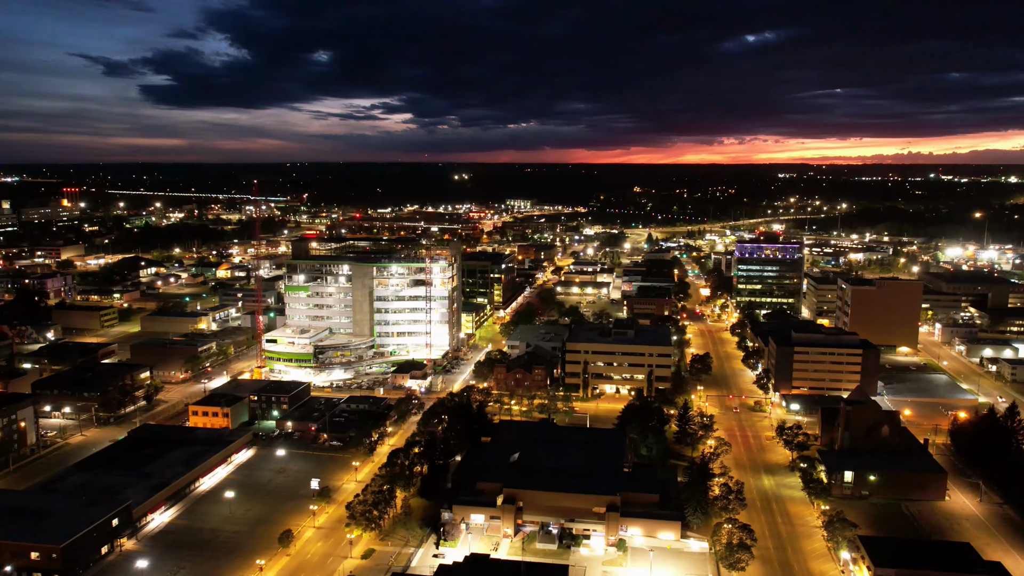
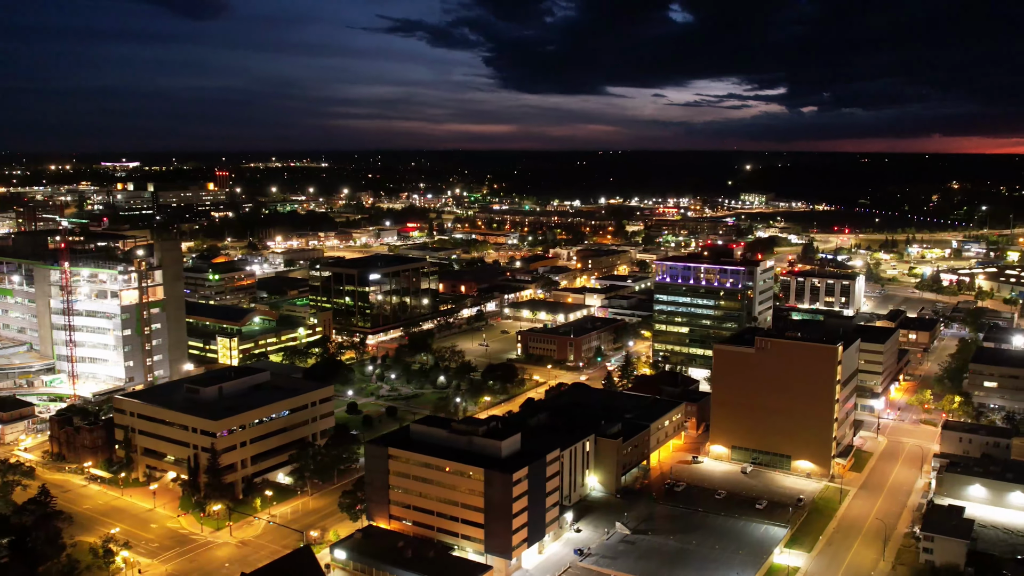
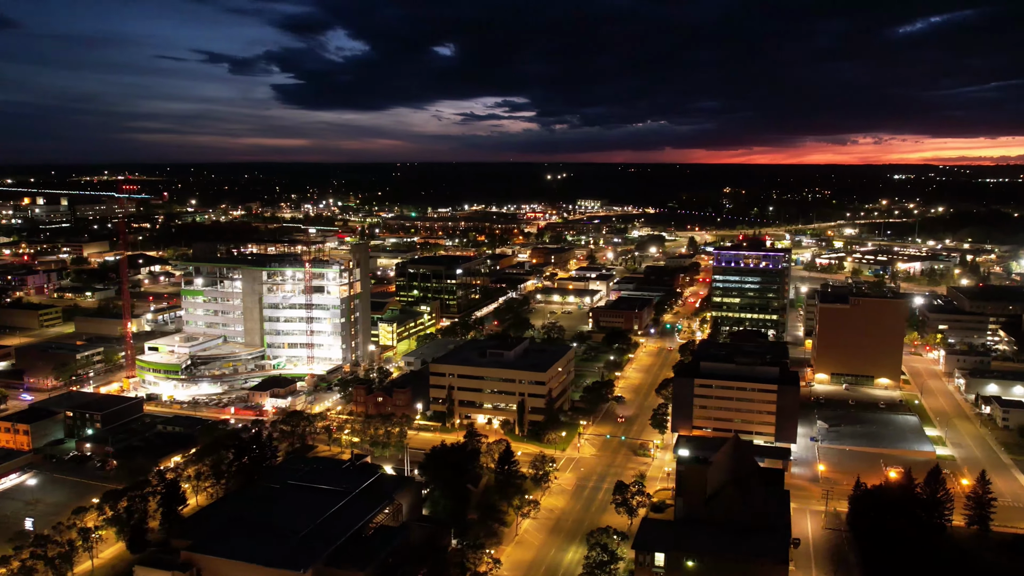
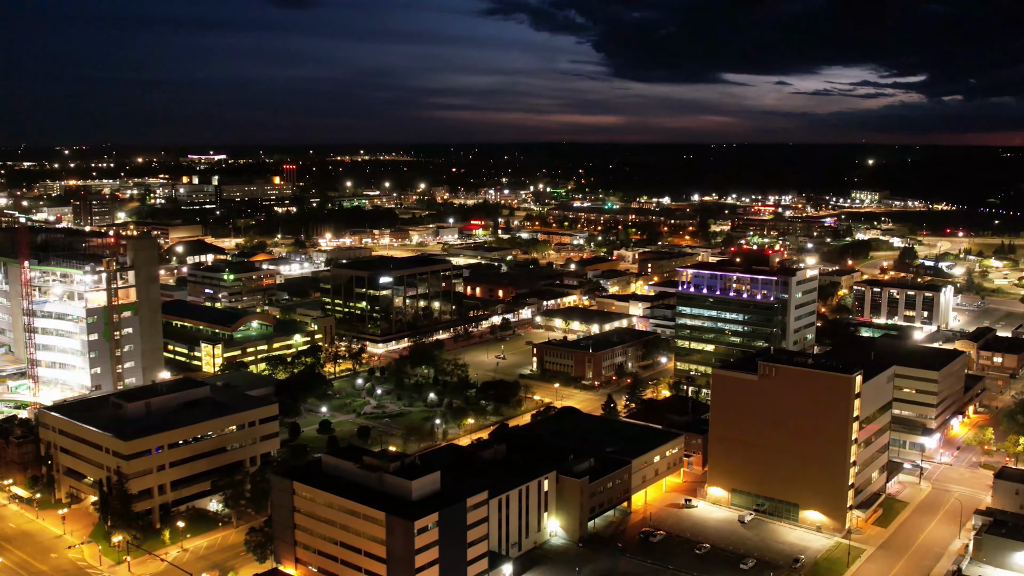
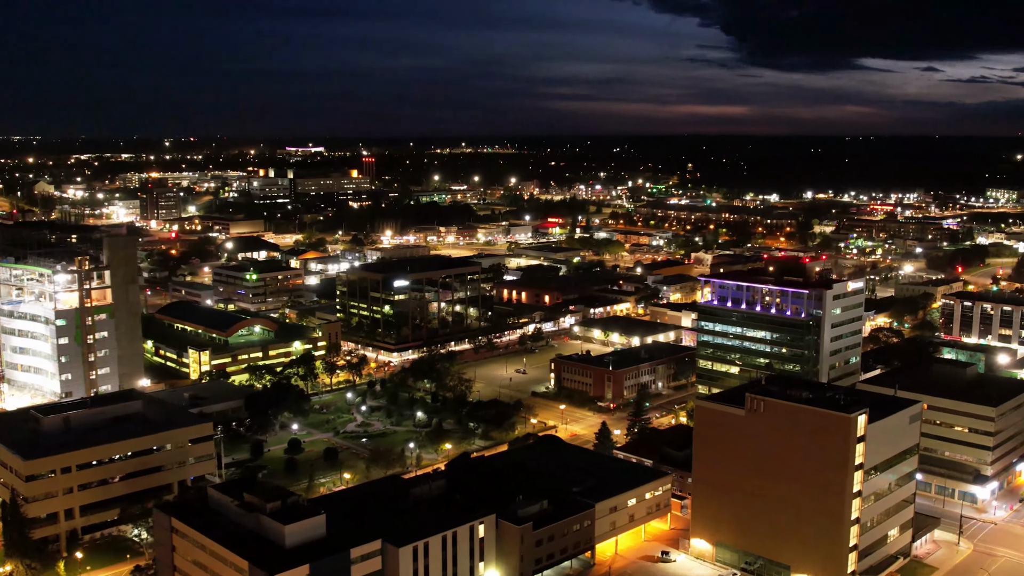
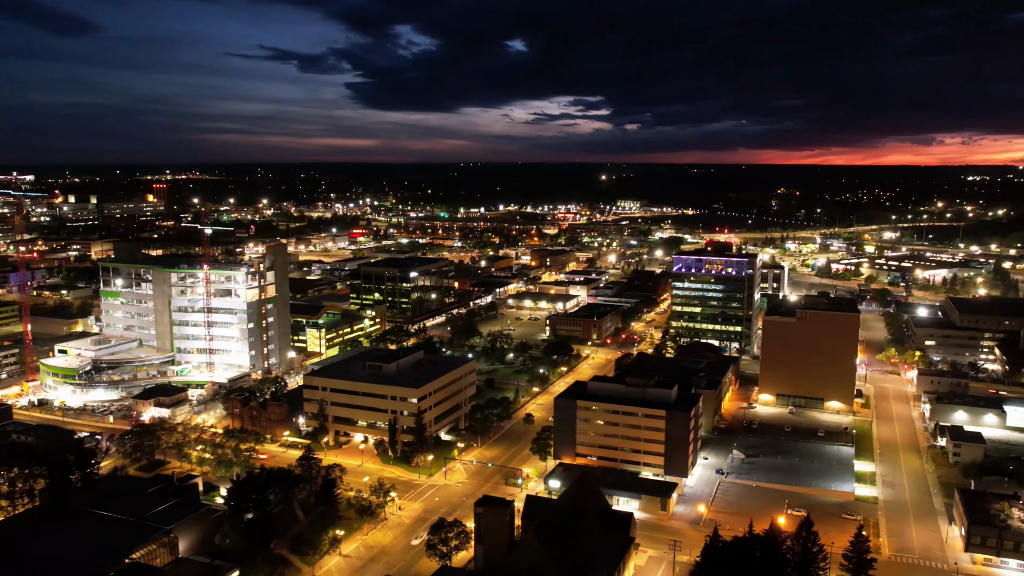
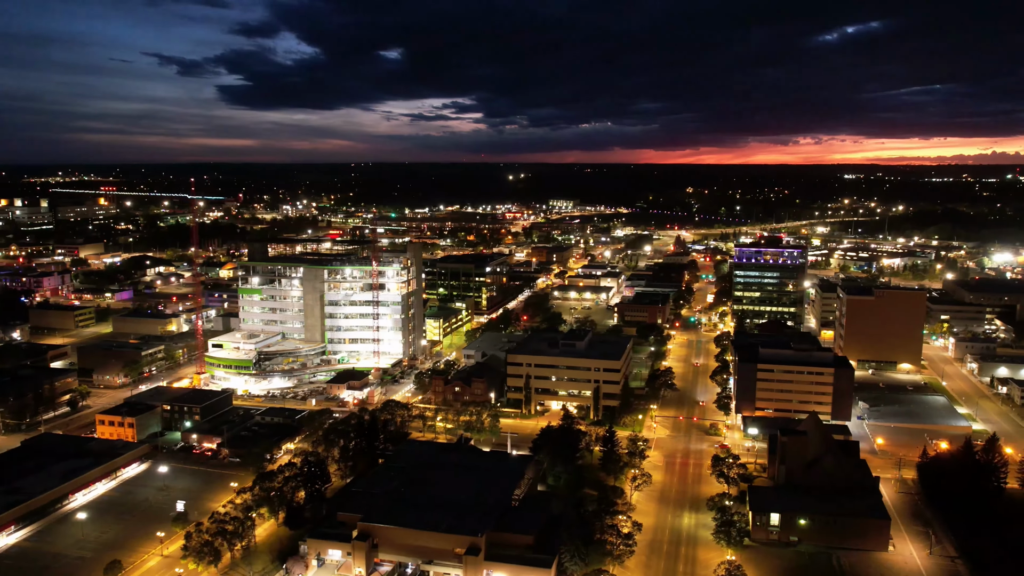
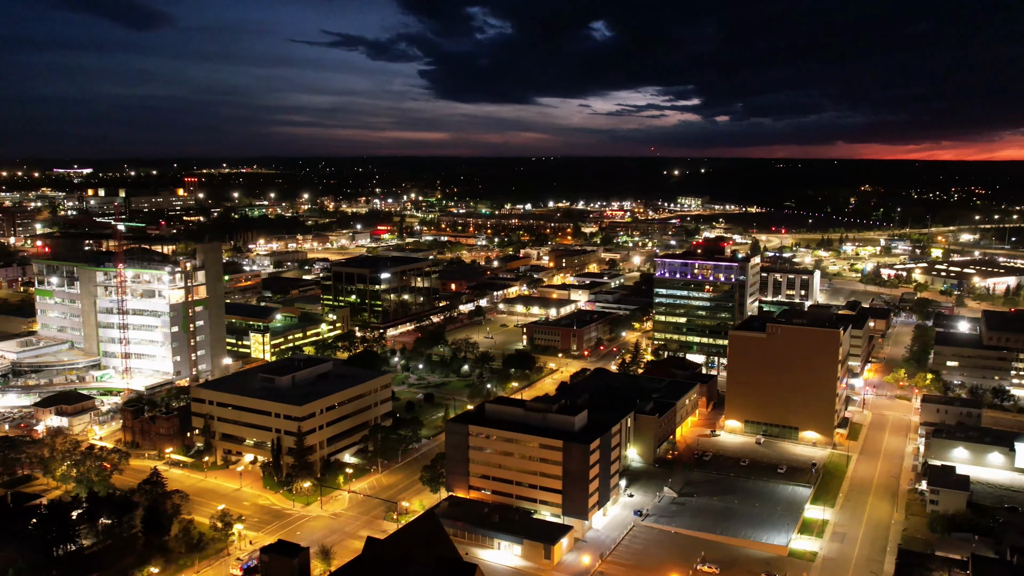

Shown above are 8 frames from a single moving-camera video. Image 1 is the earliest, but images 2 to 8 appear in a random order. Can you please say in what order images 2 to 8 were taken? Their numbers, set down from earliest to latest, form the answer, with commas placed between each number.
7, 3, 6, 8, 2, 4, 5
